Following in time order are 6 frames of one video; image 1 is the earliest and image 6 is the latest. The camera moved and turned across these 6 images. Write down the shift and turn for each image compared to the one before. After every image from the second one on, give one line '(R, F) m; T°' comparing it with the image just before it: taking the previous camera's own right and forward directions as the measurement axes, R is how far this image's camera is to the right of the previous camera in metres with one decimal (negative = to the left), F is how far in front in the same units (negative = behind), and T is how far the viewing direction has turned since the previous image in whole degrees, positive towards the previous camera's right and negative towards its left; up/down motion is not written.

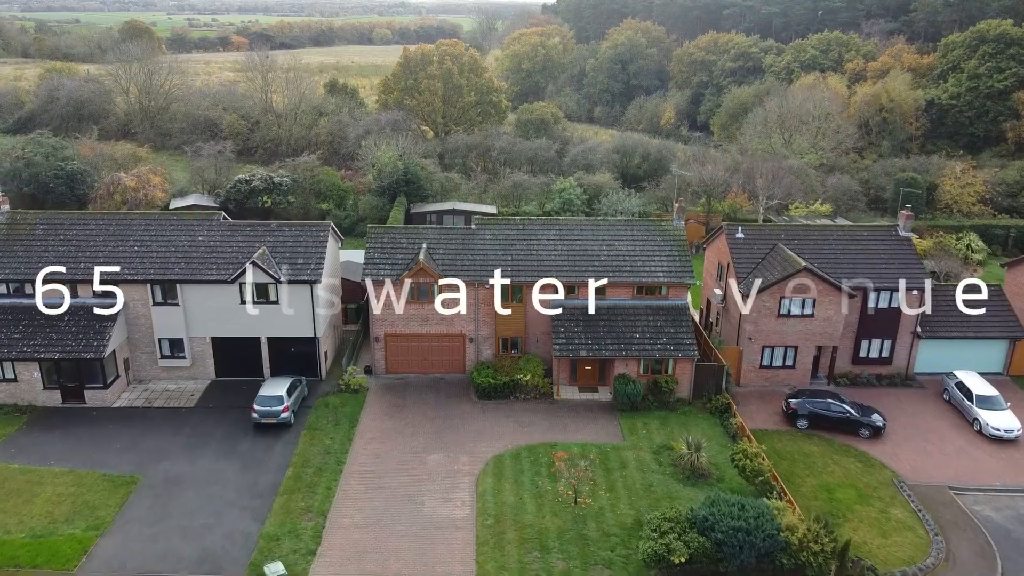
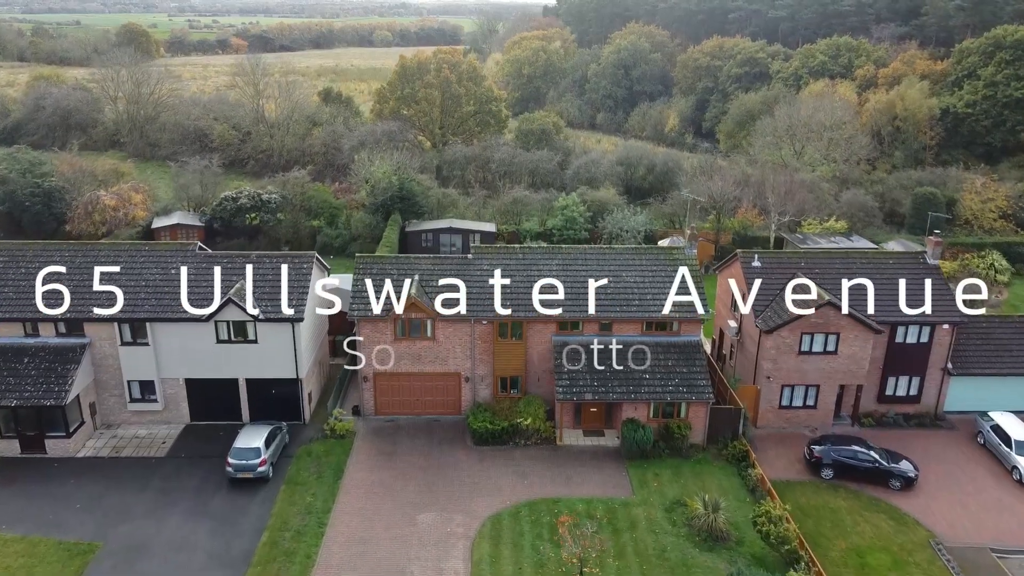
(+0.1, +2.0) m; 0°
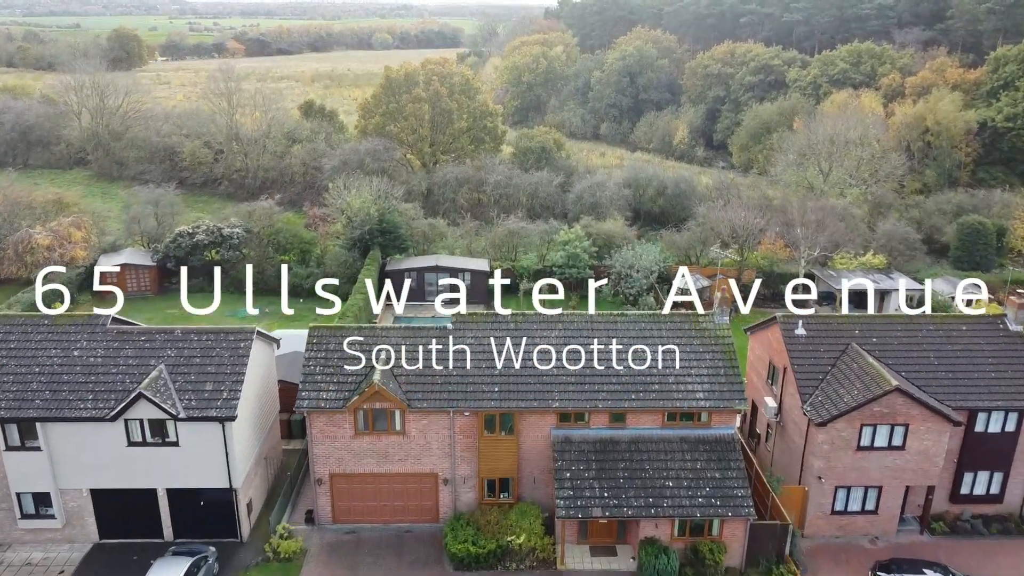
(+0.3, +4.8) m; 0°
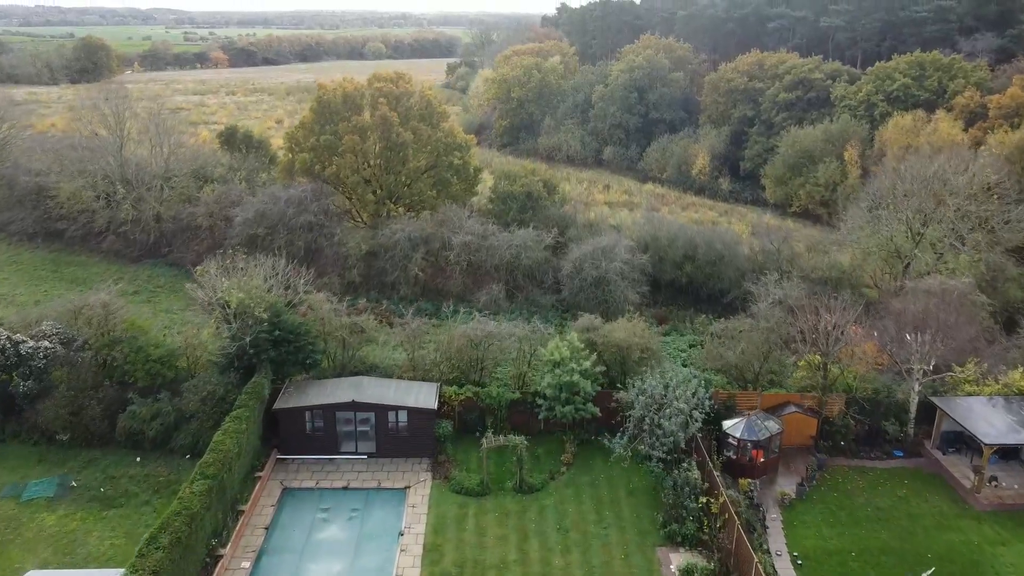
(+1.1, +12.7) m; 0°
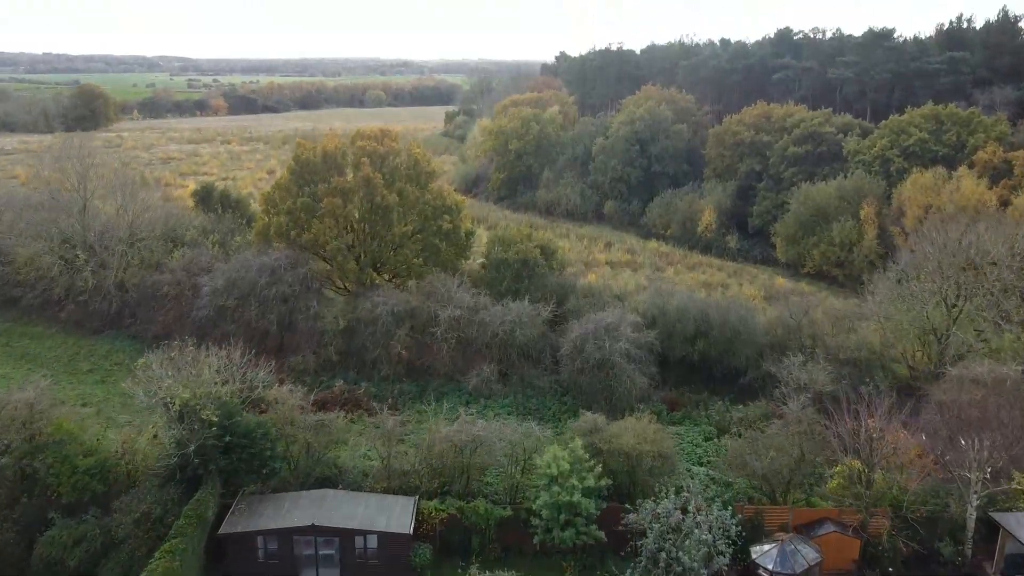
(+0.3, +3.2) m; 0°
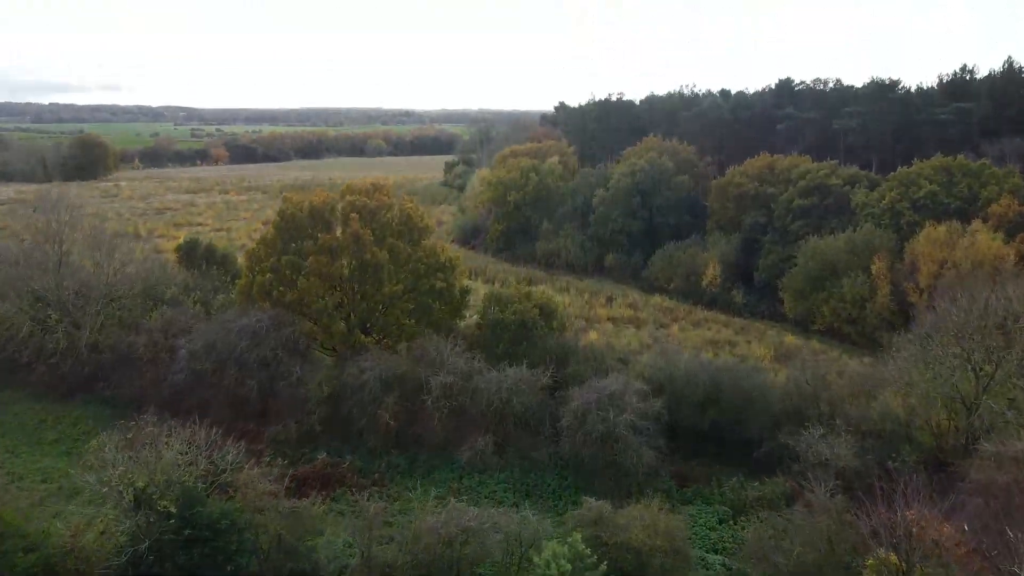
(+0.1, +1.9) m; 0°
